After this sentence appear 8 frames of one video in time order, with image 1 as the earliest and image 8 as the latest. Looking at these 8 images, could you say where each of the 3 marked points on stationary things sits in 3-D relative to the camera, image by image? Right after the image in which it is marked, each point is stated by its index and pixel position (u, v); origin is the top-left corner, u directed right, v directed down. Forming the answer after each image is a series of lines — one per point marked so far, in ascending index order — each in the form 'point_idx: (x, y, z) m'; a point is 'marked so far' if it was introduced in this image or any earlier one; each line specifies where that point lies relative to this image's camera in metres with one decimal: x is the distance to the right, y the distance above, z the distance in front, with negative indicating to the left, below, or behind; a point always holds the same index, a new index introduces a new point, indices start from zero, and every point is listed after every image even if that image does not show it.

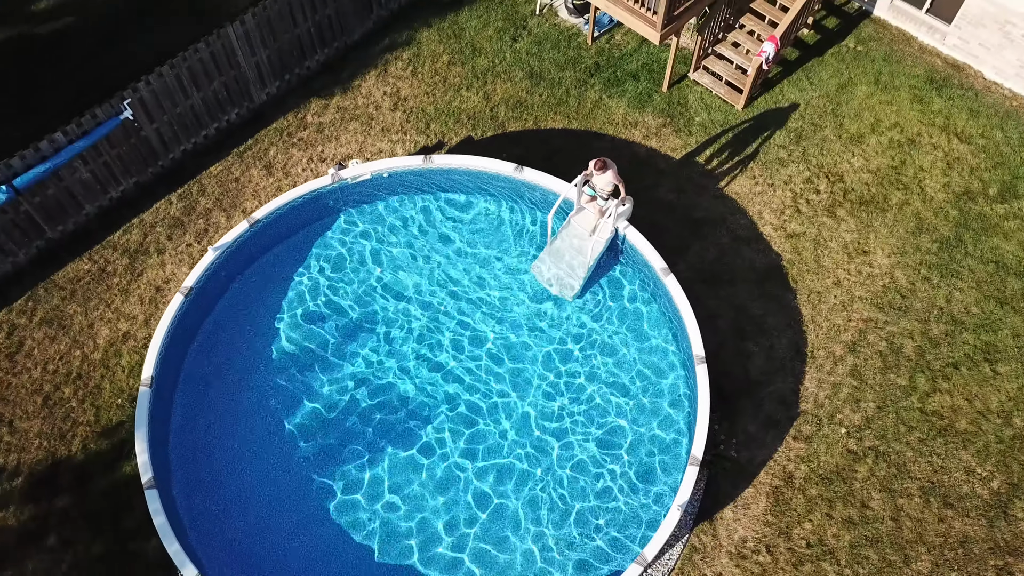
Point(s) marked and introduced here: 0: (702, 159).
0: (+3.0, +2.0, +12.7) m
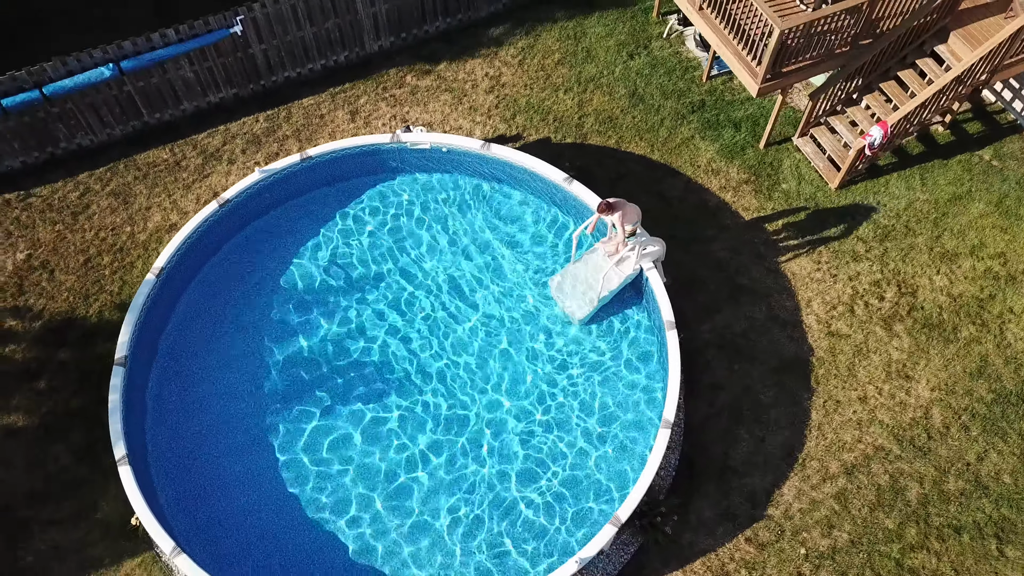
0: (+3.8, +0.9, +11.9) m
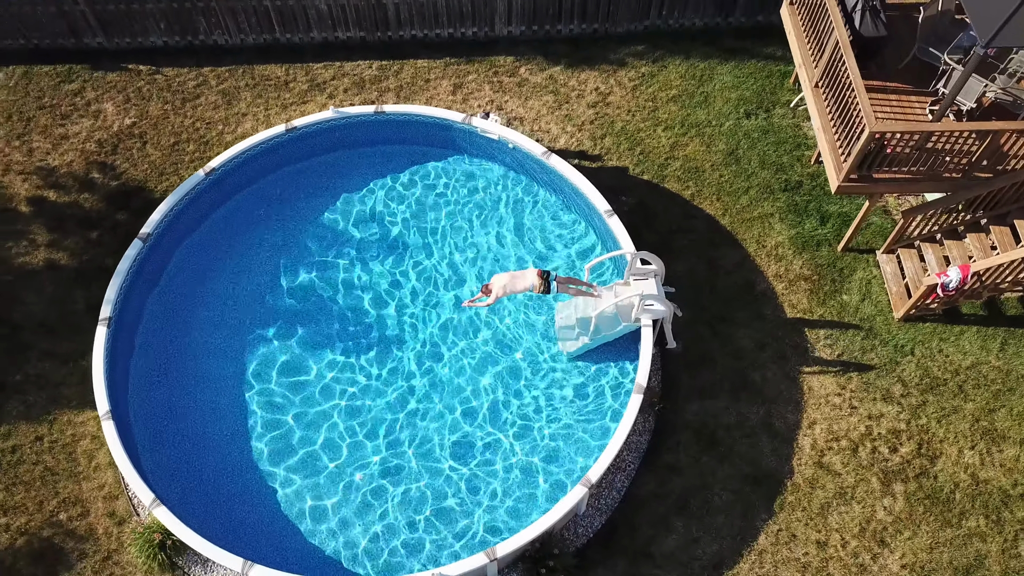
0: (+4.0, -0.6, +11.0) m
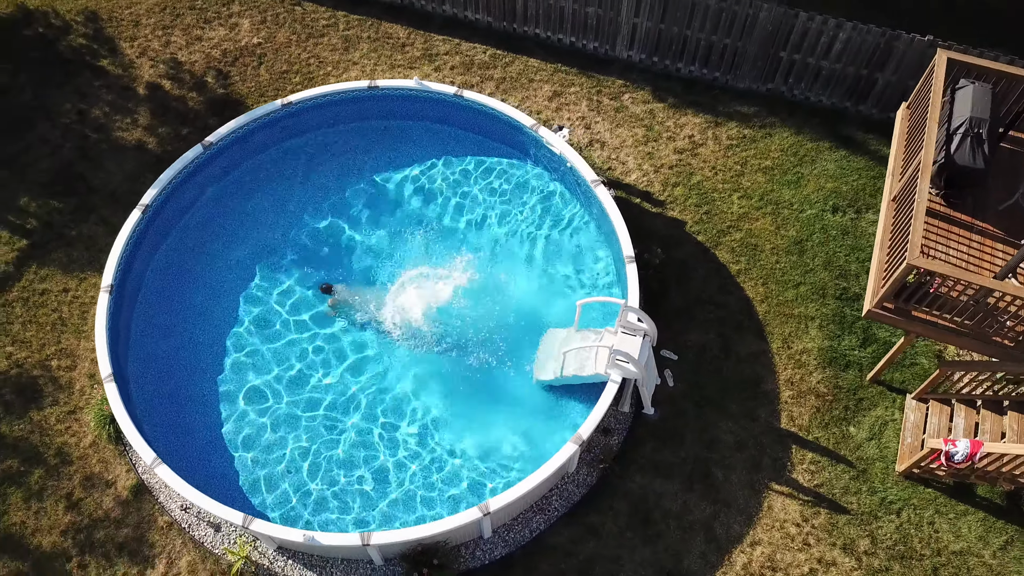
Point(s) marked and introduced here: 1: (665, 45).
0: (+3.5, -2.0, +10.1) m
1: (+2.5, +4.0, +13.3) m
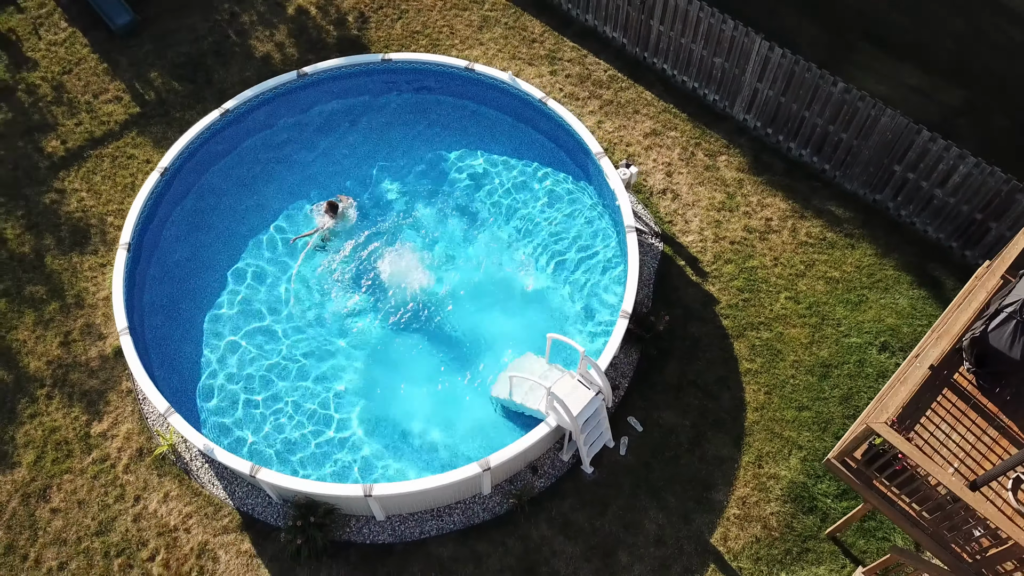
0: (+2.3, -3.3, +9.4) m
1: (+4.1, +2.6, +12.5) m
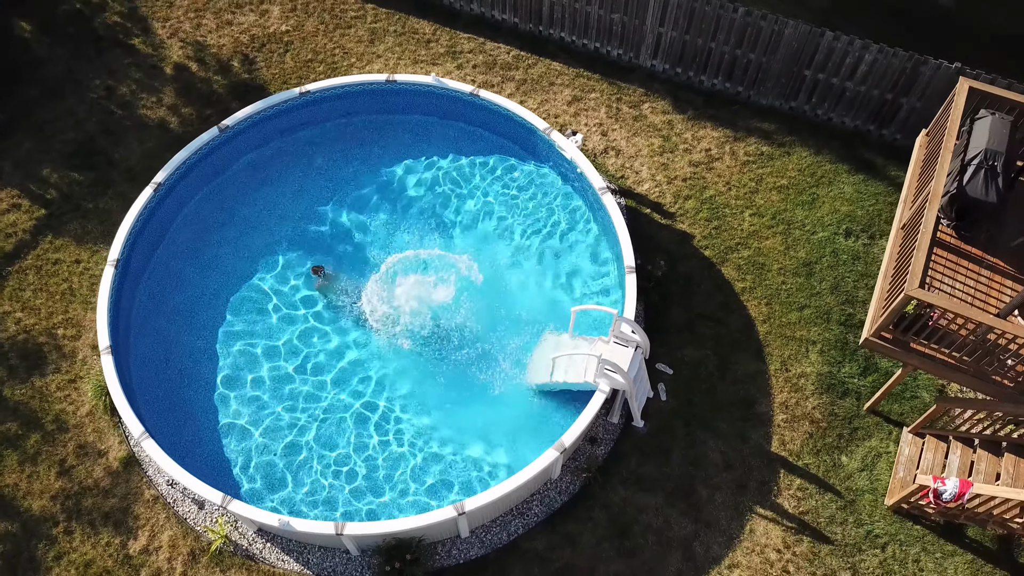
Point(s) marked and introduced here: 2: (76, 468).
0: (+3.3, -2.3, +10.0) m
1: (+2.9, +3.8, +13.2) m
2: (-5.4, -2.2, +10.1) m
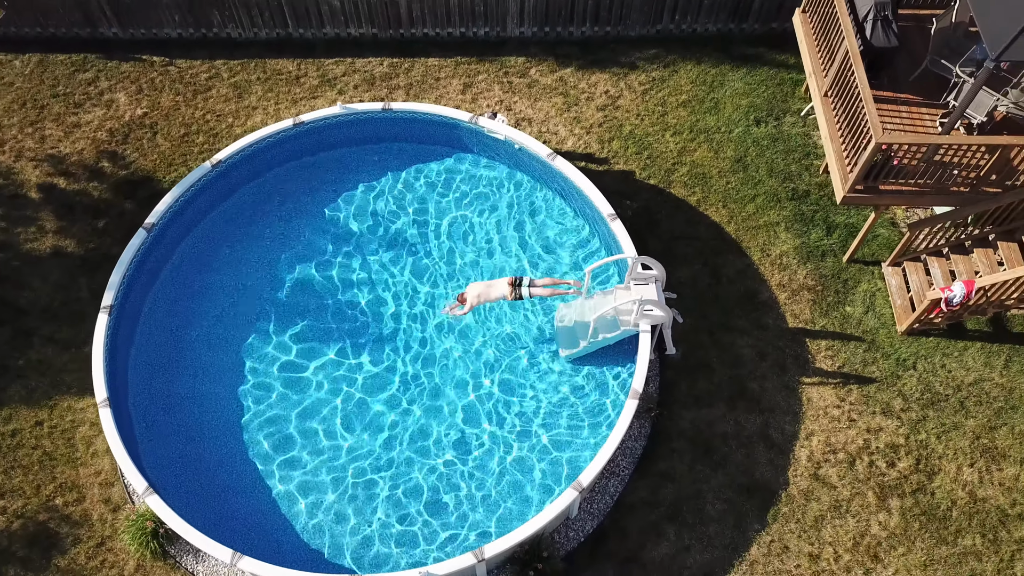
0: (+4.0, -0.8, +10.9) m
1: (+0.7, +4.6, +13.7) m
2: (-4.0, -3.8, +9.2) m
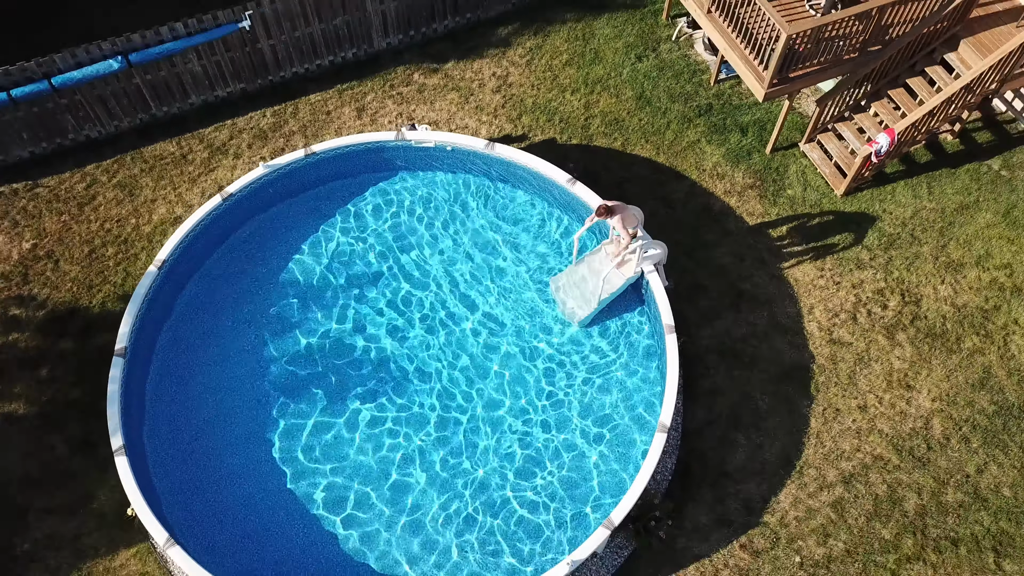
0: (+3.8, +0.8, +11.9) m
1: (-1.6, +4.6, +13.7) m
2: (-2.1, -4.8, +8.6) m
